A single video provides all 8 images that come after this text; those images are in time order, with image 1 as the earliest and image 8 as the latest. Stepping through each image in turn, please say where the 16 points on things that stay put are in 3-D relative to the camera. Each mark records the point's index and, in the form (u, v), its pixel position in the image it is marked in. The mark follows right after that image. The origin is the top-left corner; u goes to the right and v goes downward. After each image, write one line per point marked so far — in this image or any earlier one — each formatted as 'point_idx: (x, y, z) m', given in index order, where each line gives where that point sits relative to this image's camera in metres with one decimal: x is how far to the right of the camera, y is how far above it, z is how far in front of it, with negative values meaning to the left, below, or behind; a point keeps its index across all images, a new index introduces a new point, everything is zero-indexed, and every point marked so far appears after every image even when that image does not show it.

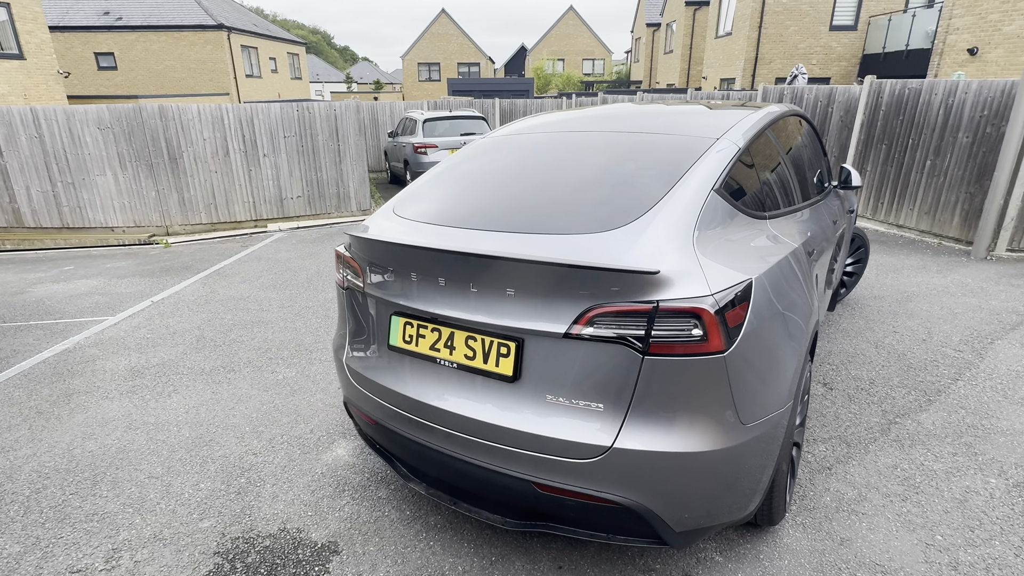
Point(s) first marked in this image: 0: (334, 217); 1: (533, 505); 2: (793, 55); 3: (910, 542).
0: (-2.7, +1.1, +8.6) m
1: (+0.1, -0.7, +1.8) m
2: (+8.3, +6.9, +16.5) m
3: (+1.5, -1.0, +2.1) m
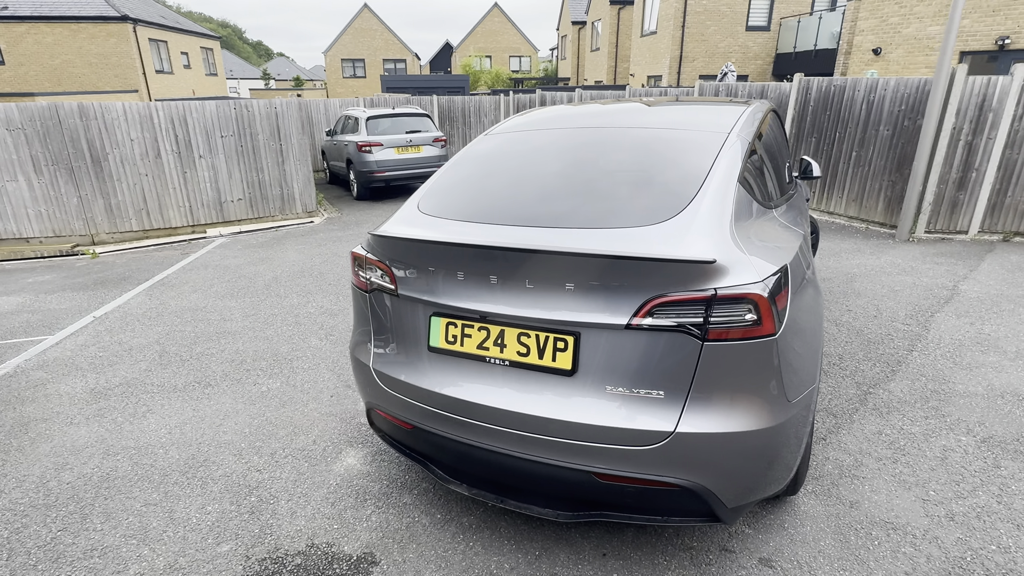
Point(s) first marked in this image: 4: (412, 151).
0: (-3.4, +1.0, +8.2) m
1: (+0.3, -0.7, +1.8) m
2: (+6.3, +7.3, +17.4) m
3: (+1.7, -0.9, +2.4) m
4: (-1.7, +2.3, +9.6) m
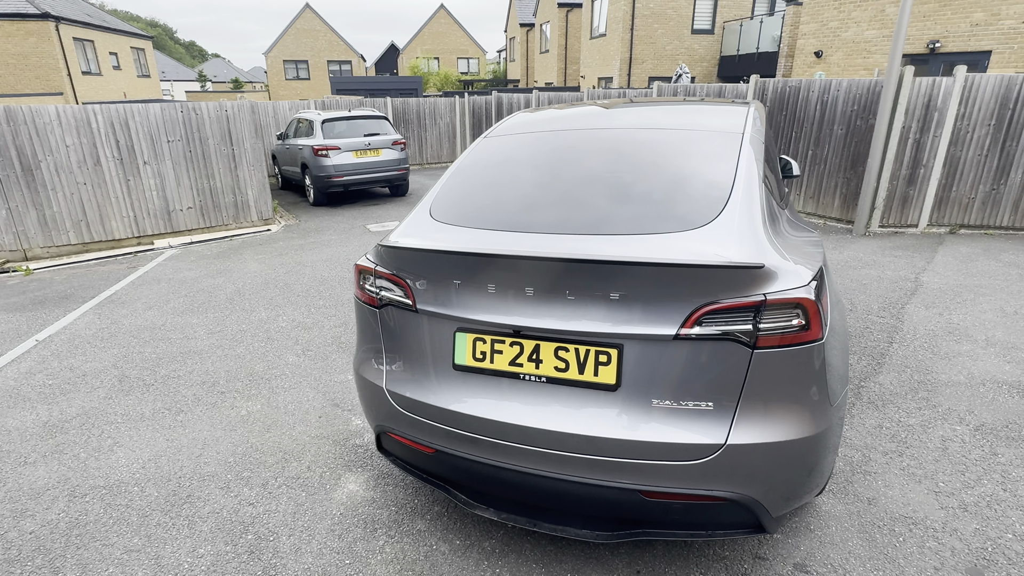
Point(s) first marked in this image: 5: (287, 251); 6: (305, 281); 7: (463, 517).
0: (-3.9, +0.8, +7.8) m
1: (+0.4, -0.7, +1.8) m
2: (+4.8, +7.4, +17.8) m
3: (+1.7, -0.9, +2.4) m
4: (-2.3, +2.2, +9.3) m
5: (-2.7, +0.5, +6.8) m
6: (-2.0, +0.1, +5.5) m
7: (-0.2, -0.9, +2.3) m
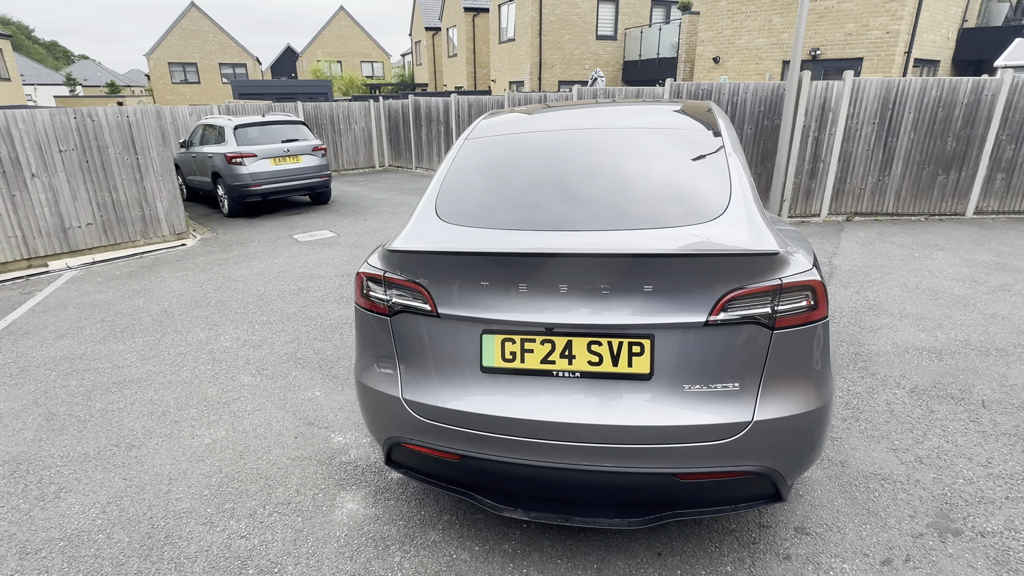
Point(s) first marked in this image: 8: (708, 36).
0: (-4.7, +0.5, +7.1) m
1: (+0.5, -0.7, +1.8) m
2: (+1.9, +7.4, +18.4) m
3: (+1.8, -0.8, +2.7) m
4: (-3.5, +2.0, +8.9) m
5: (-3.4, +0.3, +6.3) m
6: (-2.5, -0.1, +5.2) m
7: (-0.1, -1.0, +2.3) m
8: (+4.4, +5.7, +12.7) m
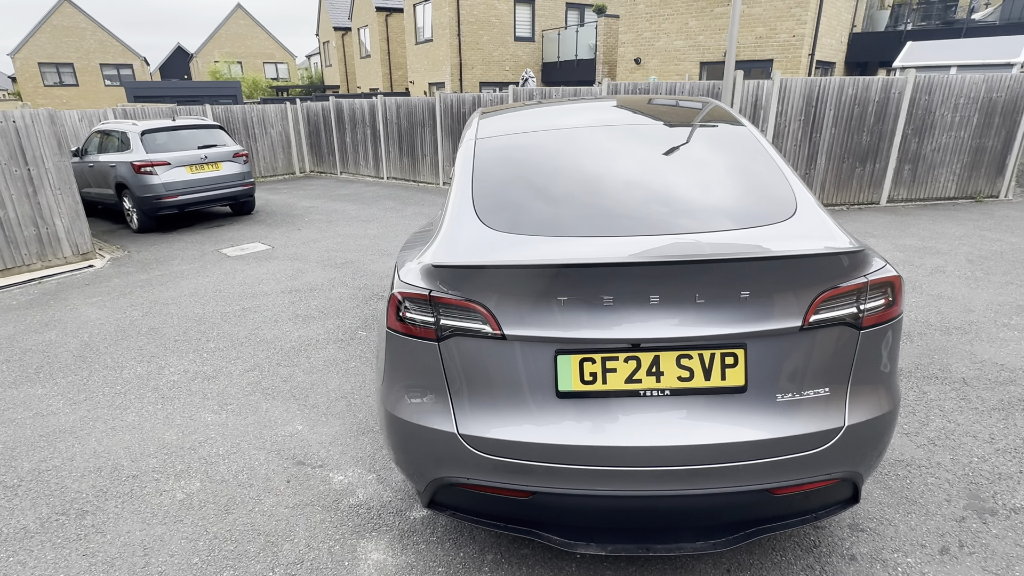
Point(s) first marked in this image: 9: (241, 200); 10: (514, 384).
0: (-5.3, +0.2, +6.2) m
1: (+0.7, -0.7, +1.7) m
2: (-0.7, +7.4, +18.3) m
3: (+1.9, -0.7, +2.7) m
4: (-4.4, +1.7, +8.1) m
5: (-3.8, 0.0, +5.6) m
6: (-2.7, -0.3, +4.6) m
7: (0.0, -1.0, +2.1) m
8: (+2.7, +5.8, +13.0) m
9: (-4.2, +1.4, +8.7) m
10: (0.0, -0.3, +1.7) m
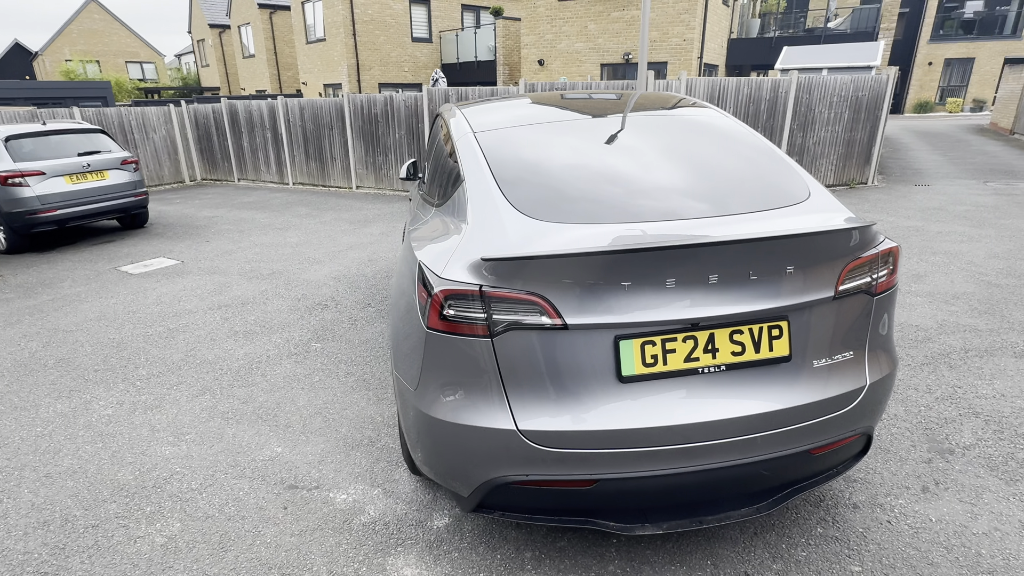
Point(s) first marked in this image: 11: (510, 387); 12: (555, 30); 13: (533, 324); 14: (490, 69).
0: (-5.8, -0.1, +5.2) m
1: (+0.9, -0.6, +1.8) m
2: (-3.9, +7.2, +17.9) m
3: (+1.8, -0.6, +3.0) m
4: (-5.4, +1.4, +7.2) m
5: (-4.3, -0.3, +4.8) m
6: (-3.0, -0.5, +4.1) m
7: (+0.2, -1.0, +2.1) m
8: (+0.4, +5.9, +13.3) m
9: (-5.3, +1.1, +7.8) m
10: (+0.2, -0.3, +1.7) m
11: (0.0, -0.3, +1.7) m
12: (+1.0, +5.9, +12.9) m
13: (+0.1, -0.1, +1.6) m
14: (-0.7, +6.6, +16.9) m
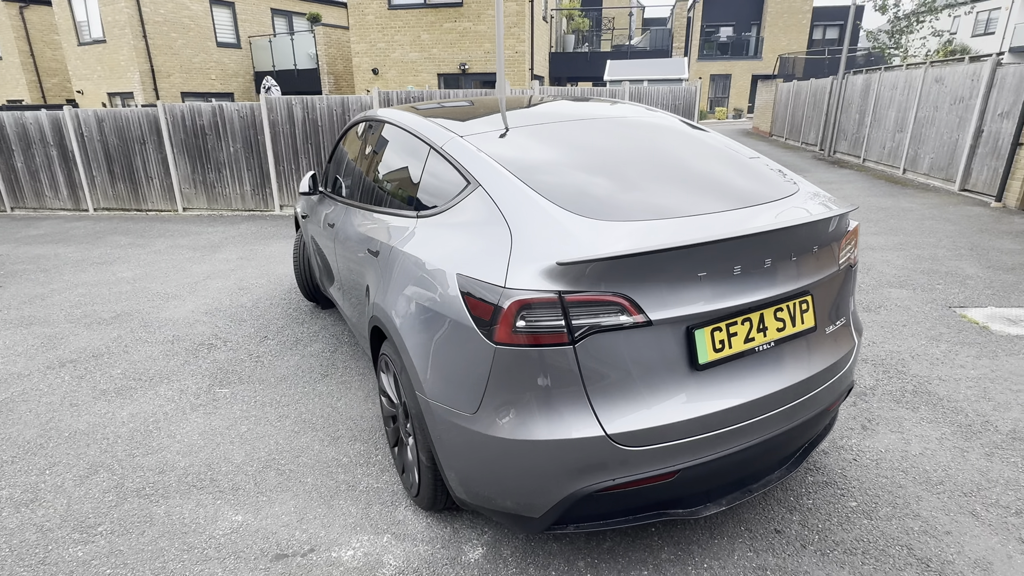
0: (-6.4, -0.8, +3.2) m
1: (+1.1, -0.5, +2.1) m
2: (-9.1, +6.2, +15.9) m
3: (+1.6, -0.4, +3.5) m
4: (-6.7, +0.7, +5.3) m
5: (-4.8, -0.8, +3.4) m
6: (-3.3, -0.8, +3.0) m
7: (+0.4, -1.0, +2.1) m
8: (-3.5, +5.5, +12.9) m
9: (-6.7, +0.3, +5.9) m
10: (+0.4, -0.2, +1.7) m
11: (+0.2, -0.3, +1.7) m
12: (-2.8, +5.6, +12.6) m
13: (+0.3, -0.1, +1.6) m
14: (-5.6, +6.0, +16.0) m
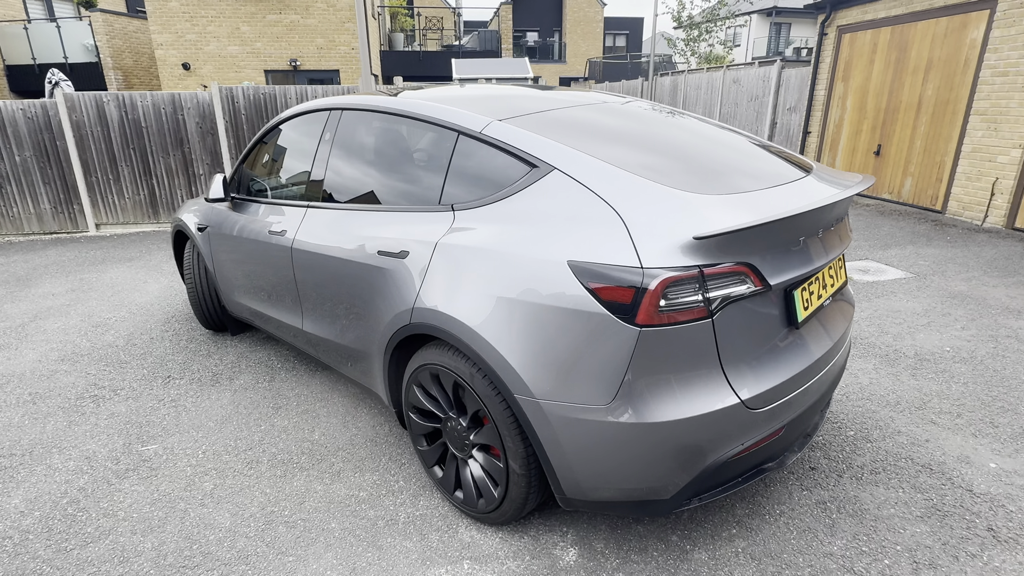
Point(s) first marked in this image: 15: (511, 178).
0: (-6.1, -1.5, +1.2) m
1: (+1.3, -0.4, +2.3) m
2: (-13.3, +5.0, +12.3) m
3: (+1.4, -0.3, +3.8) m
4: (-7.2, -0.1, +3.0) m
5: (-4.6, -1.3, +1.8) m
6: (-3.1, -1.2, +1.9) m
7: (+0.7, -0.9, +2.1) m
8: (-6.9, +5.0, +11.1) m
9: (-7.3, -0.4, +3.6) m
10: (+0.8, -0.1, +1.8) m
11: (+0.6, -0.2, +1.7) m
12: (-6.3, +5.1, +11.1) m
13: (+0.7, 0.0, +1.6) m
14: (-10.0, +5.1, +13.4) m
15: (0.0, +0.4, +2.0) m
